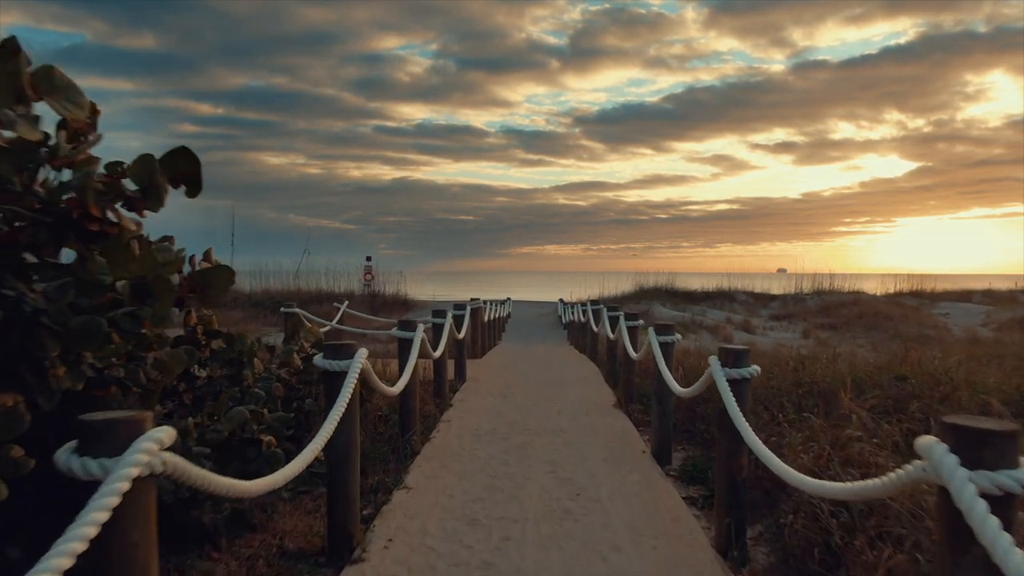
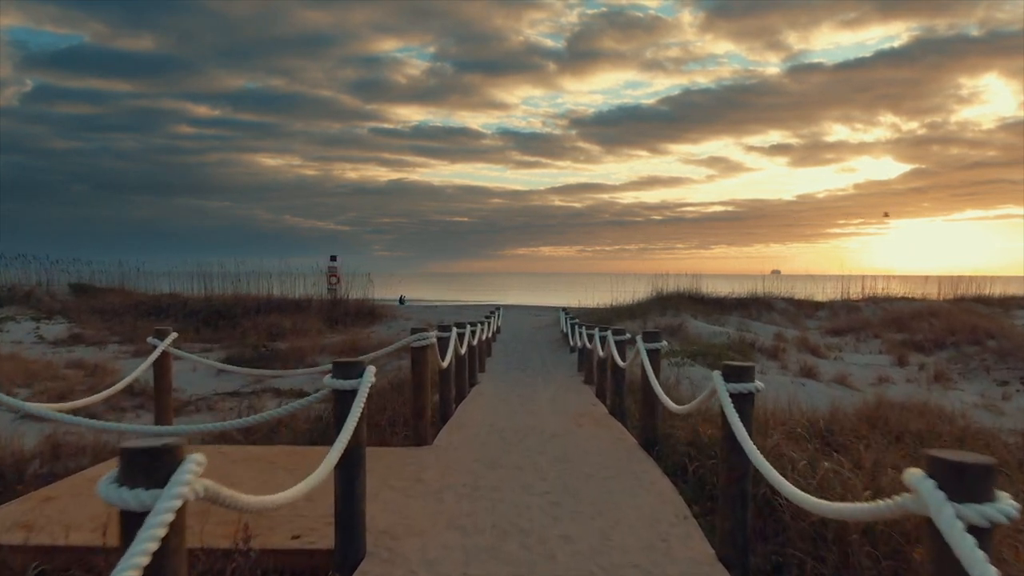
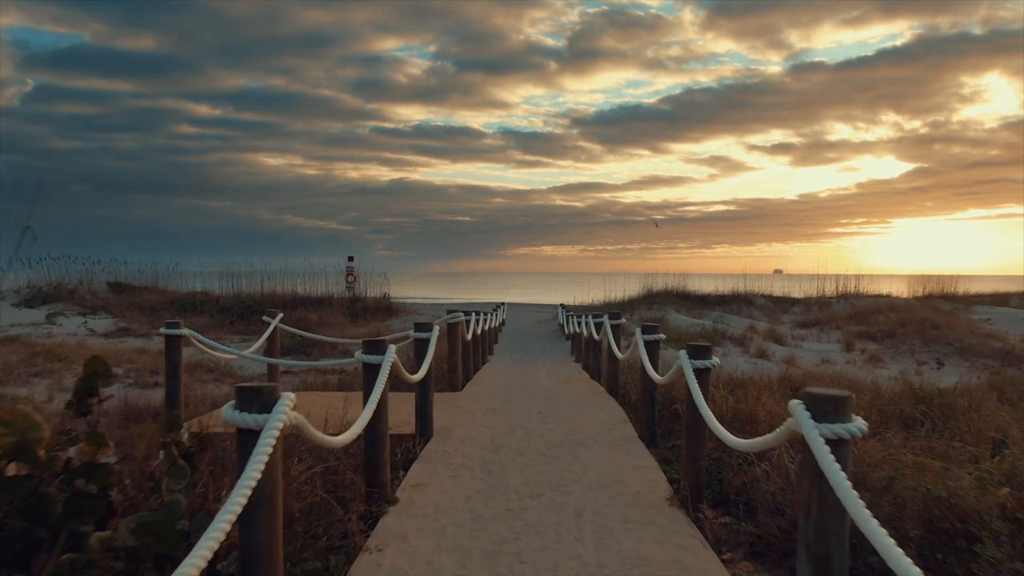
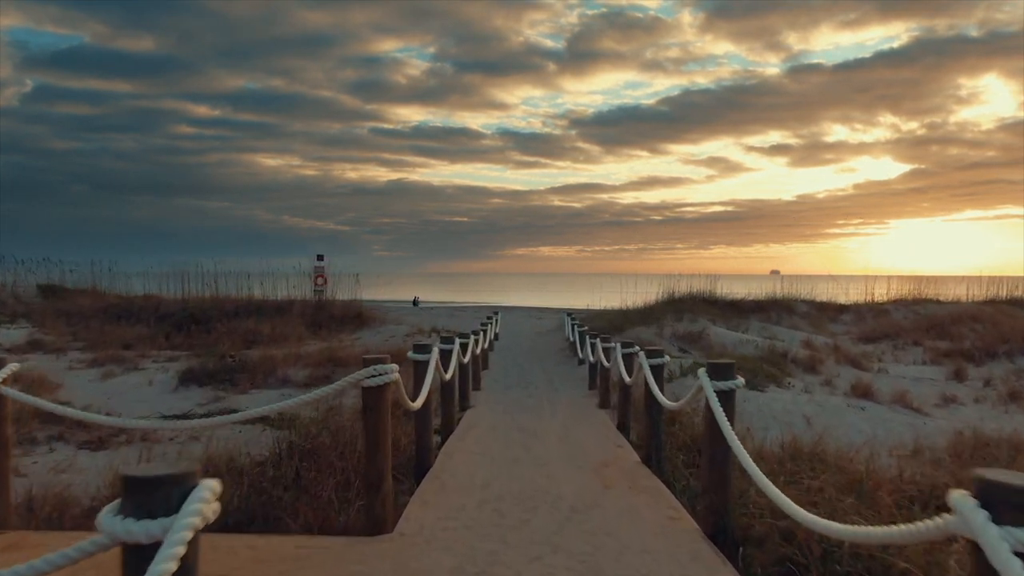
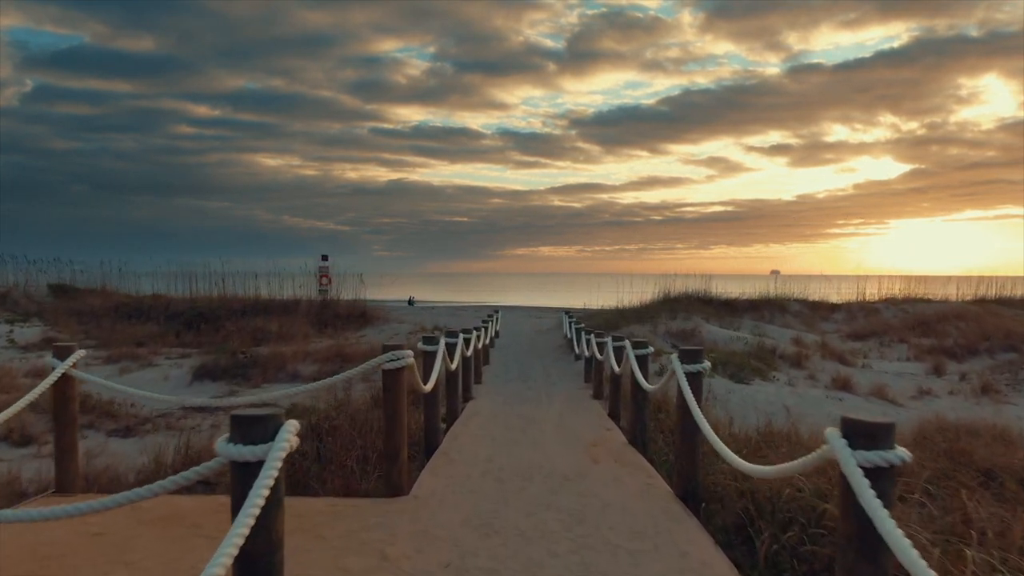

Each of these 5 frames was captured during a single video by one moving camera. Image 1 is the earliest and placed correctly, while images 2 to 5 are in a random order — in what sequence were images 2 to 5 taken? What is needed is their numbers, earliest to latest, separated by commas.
3, 2, 5, 4
